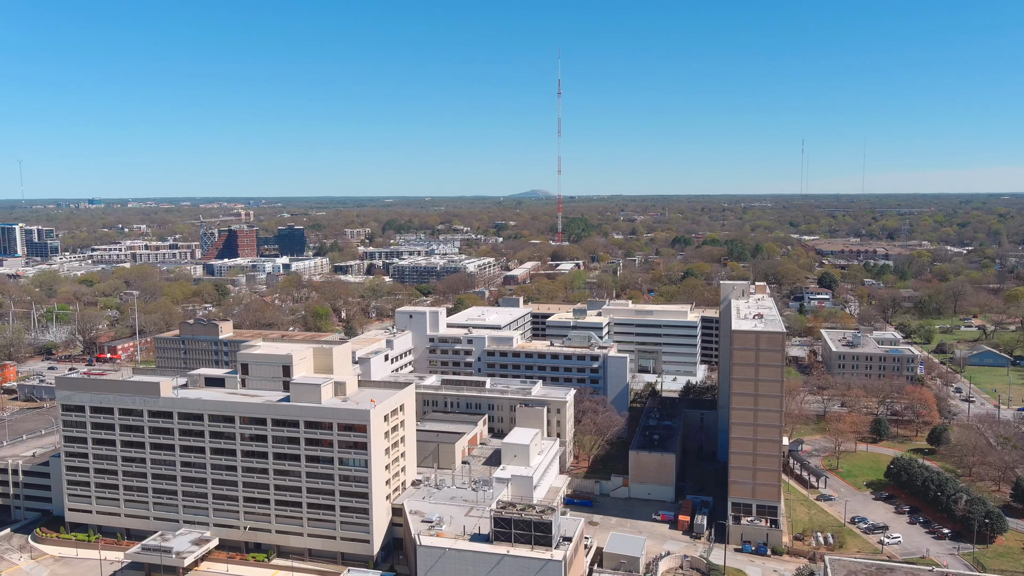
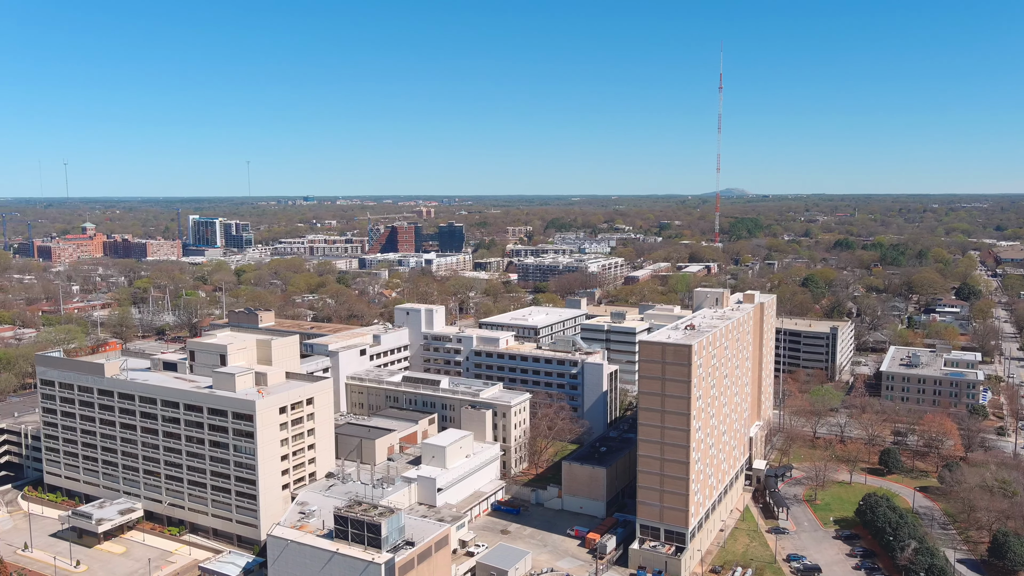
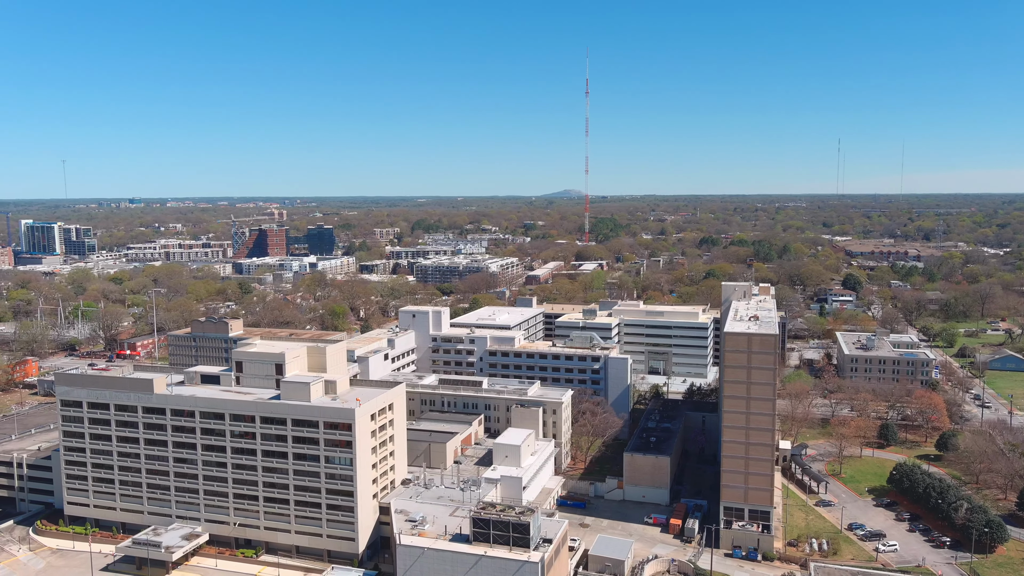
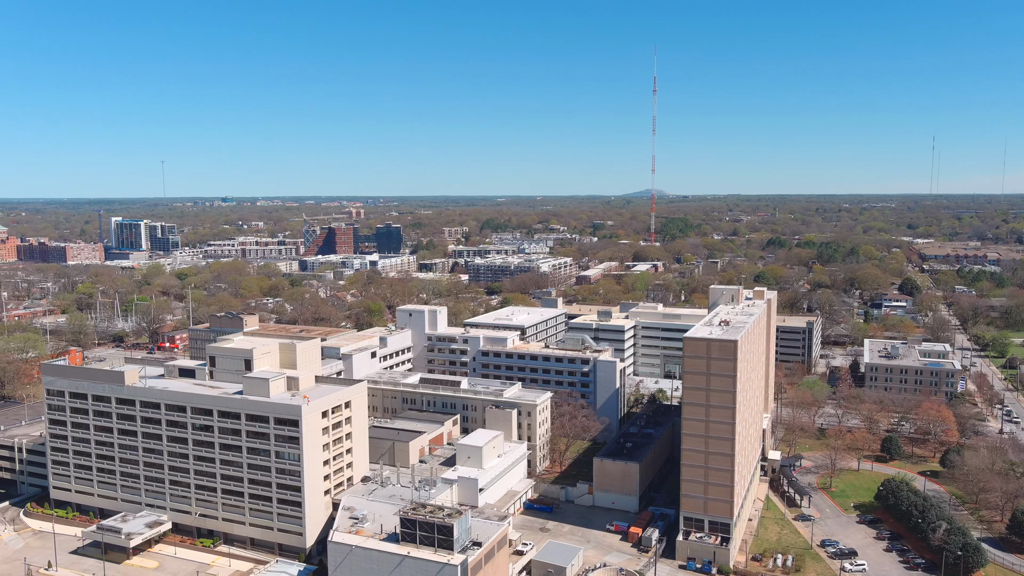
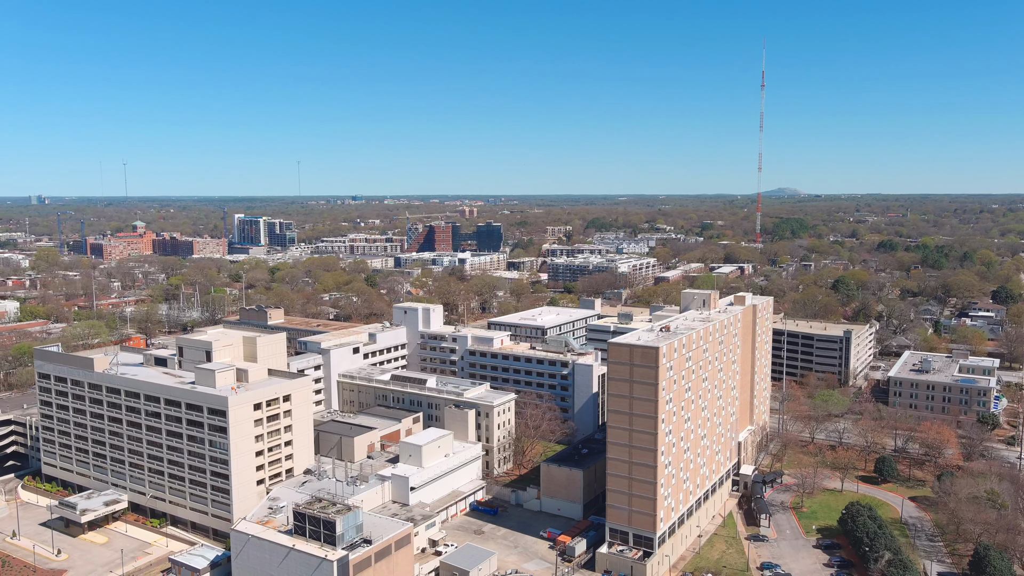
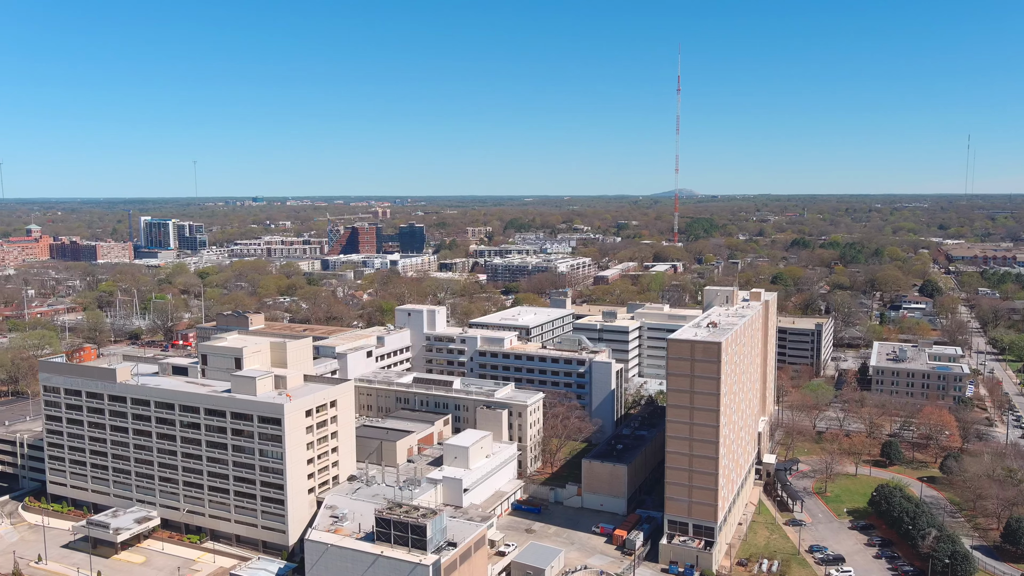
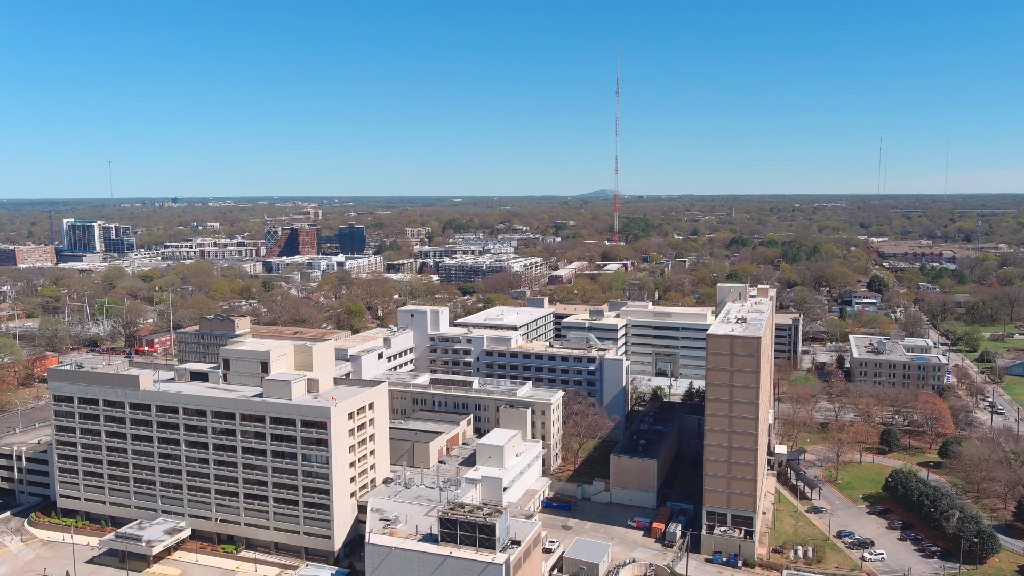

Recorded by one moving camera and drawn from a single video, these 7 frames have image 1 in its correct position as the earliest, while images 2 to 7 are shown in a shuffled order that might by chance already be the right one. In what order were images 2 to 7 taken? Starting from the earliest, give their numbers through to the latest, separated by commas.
3, 7, 4, 6, 2, 5
